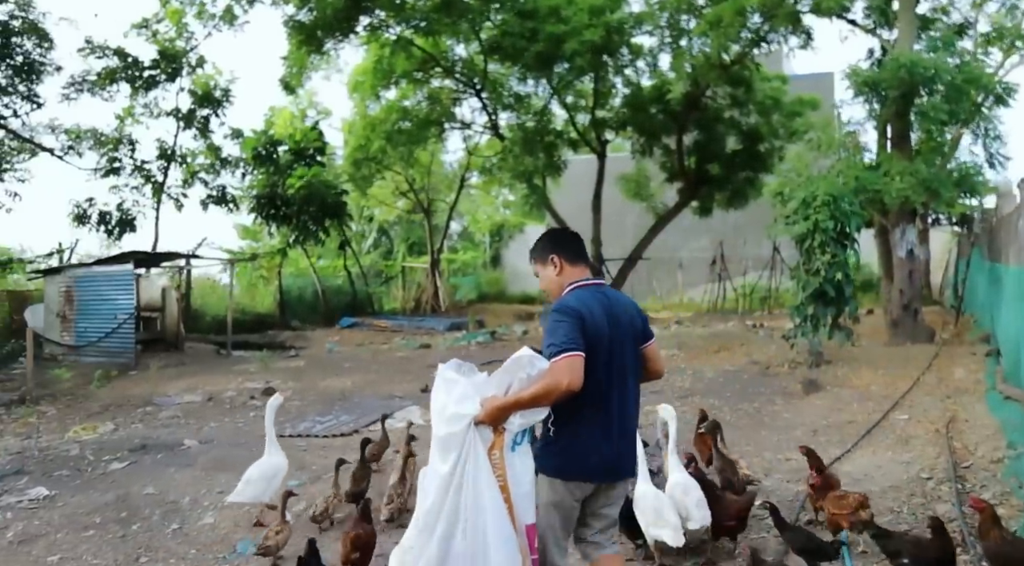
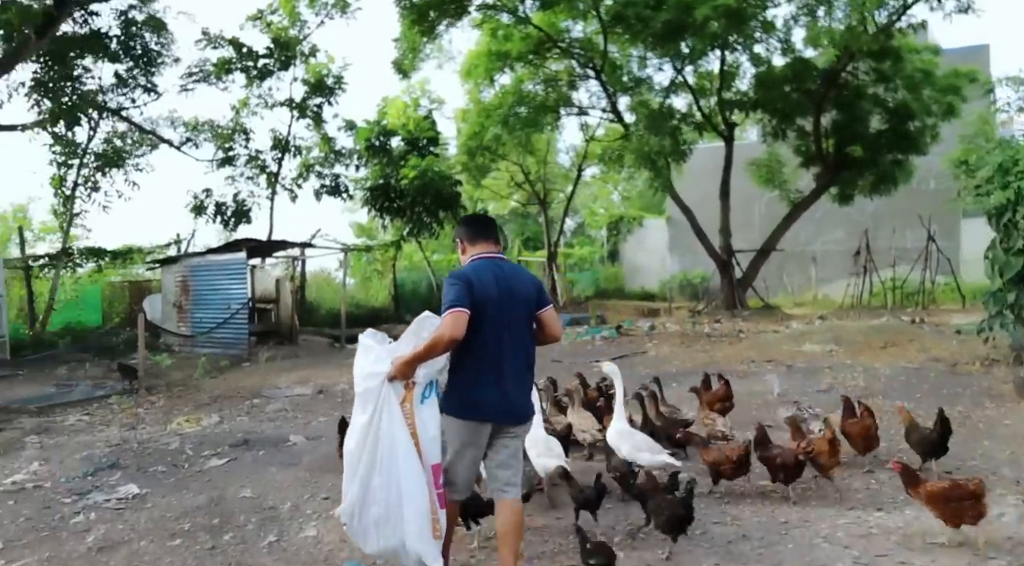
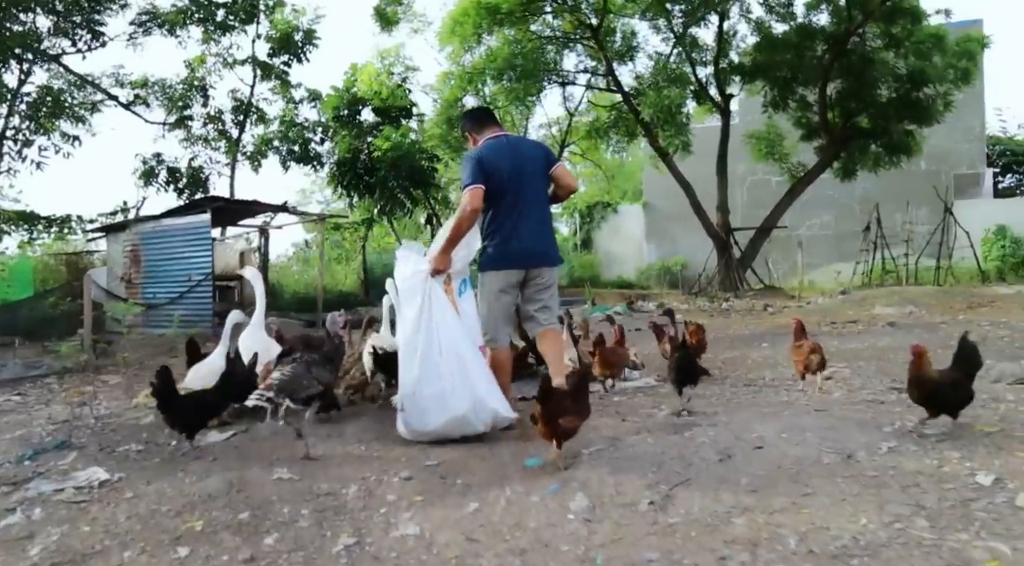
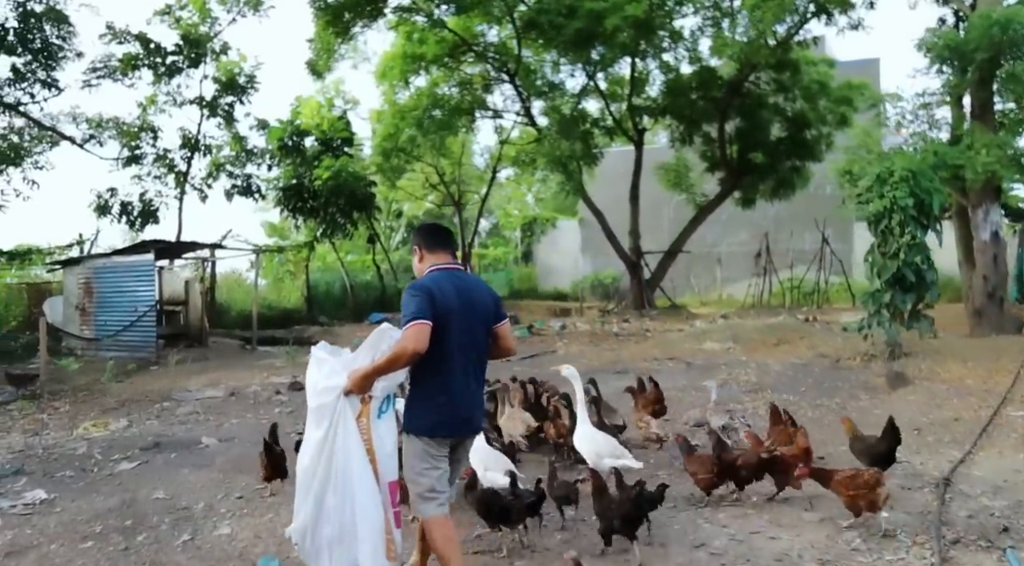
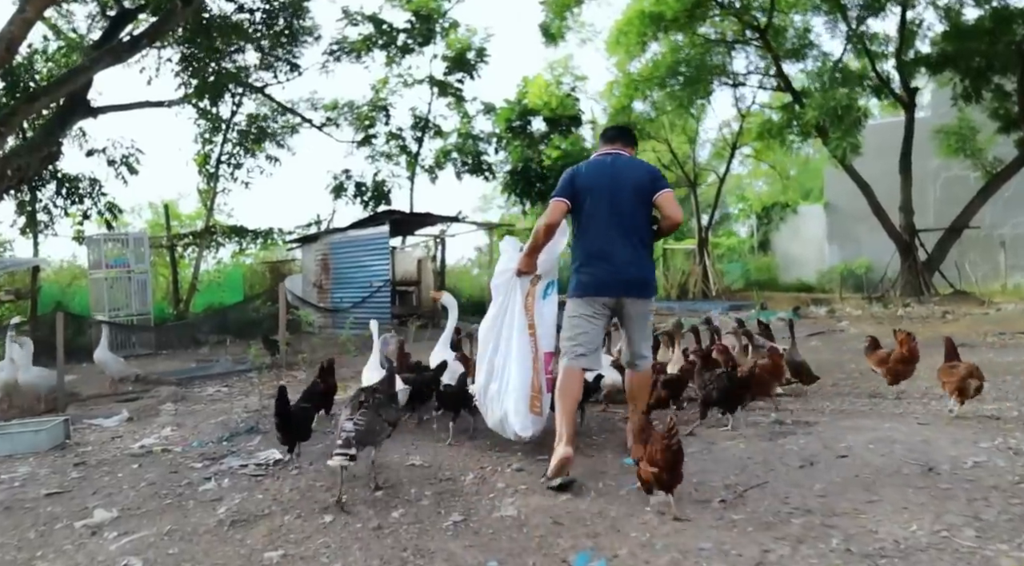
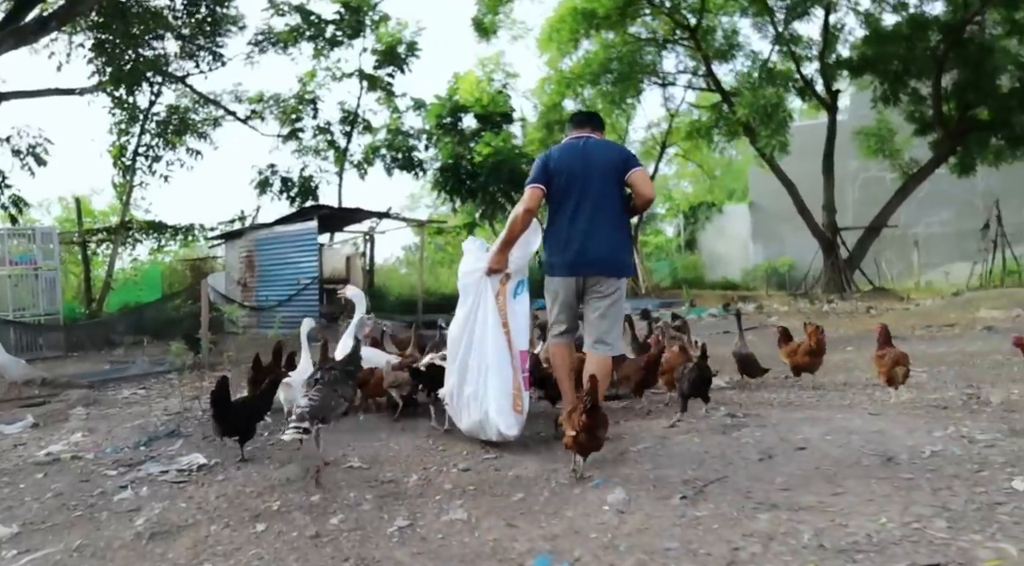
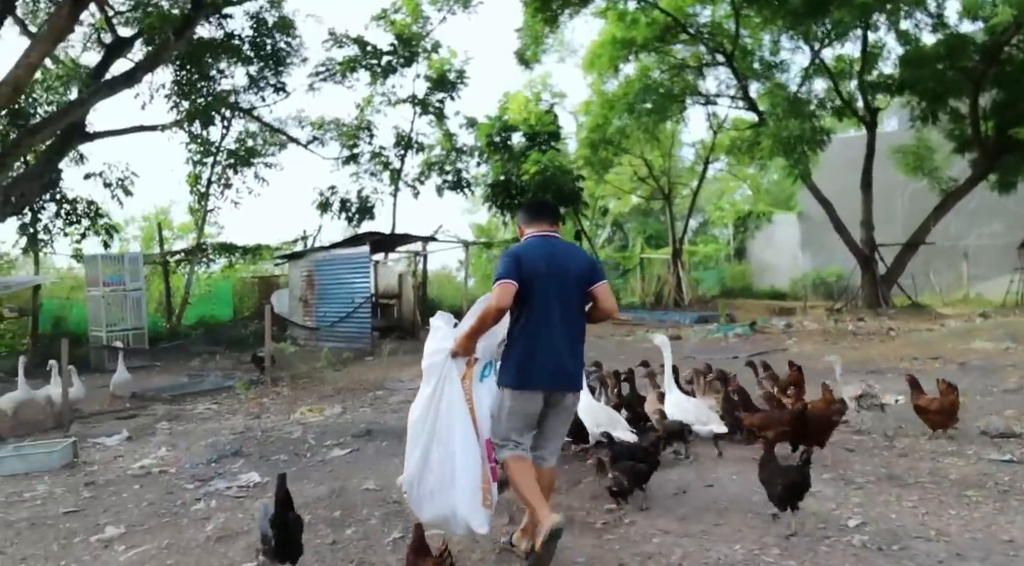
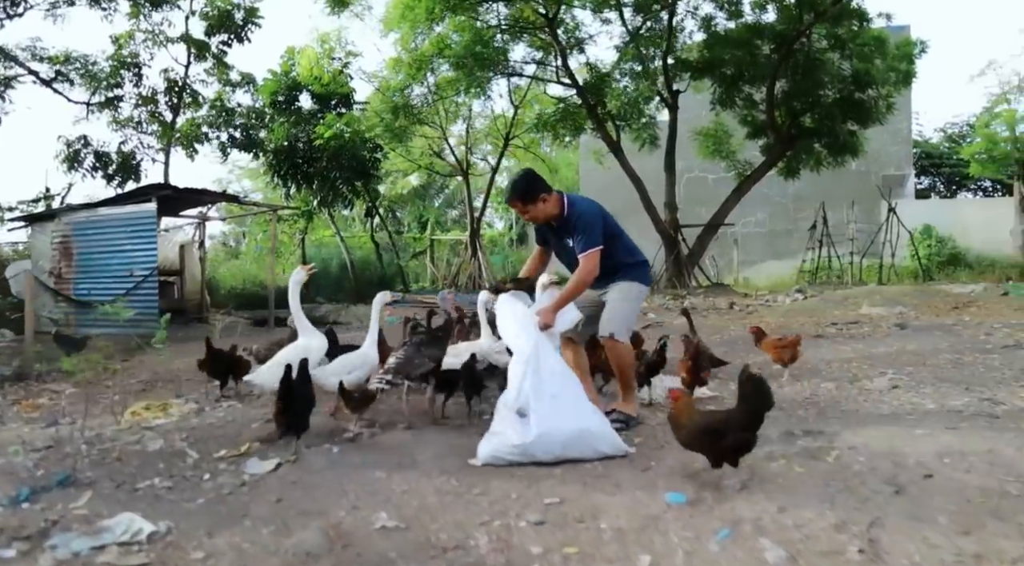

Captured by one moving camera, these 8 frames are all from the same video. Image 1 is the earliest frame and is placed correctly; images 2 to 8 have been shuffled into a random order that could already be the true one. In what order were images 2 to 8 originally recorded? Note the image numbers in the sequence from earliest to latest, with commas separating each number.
4, 2, 7, 5, 6, 3, 8
